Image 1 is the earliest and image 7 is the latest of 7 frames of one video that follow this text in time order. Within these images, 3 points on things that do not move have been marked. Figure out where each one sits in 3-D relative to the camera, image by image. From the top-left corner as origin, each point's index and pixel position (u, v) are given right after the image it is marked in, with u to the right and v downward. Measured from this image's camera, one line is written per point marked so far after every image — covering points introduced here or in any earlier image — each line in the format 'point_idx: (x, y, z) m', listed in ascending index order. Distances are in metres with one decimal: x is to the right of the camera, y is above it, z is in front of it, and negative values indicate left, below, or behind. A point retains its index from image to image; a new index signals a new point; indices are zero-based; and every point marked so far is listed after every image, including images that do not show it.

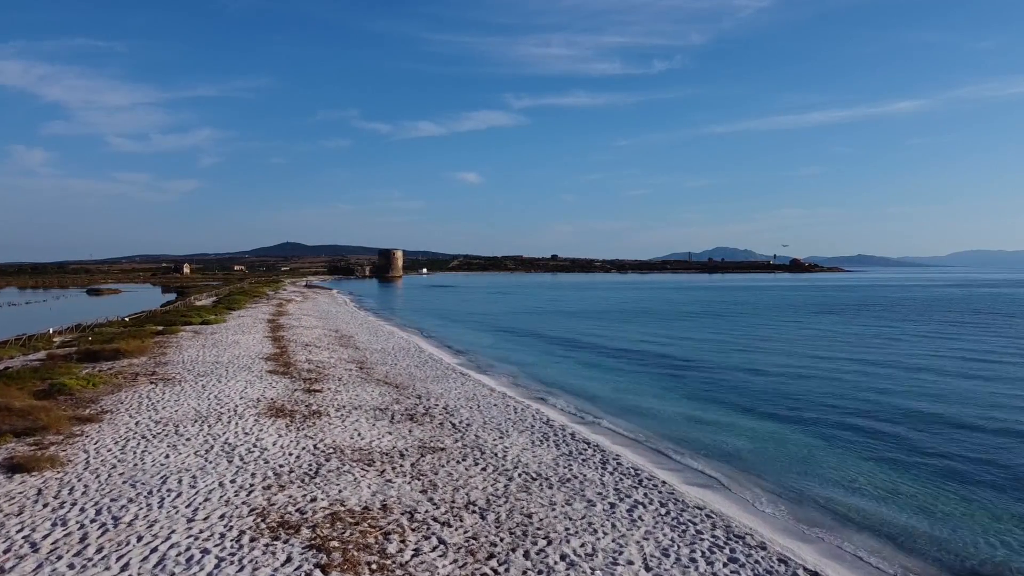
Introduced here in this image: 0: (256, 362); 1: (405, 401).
0: (-8.0, -2.3, +19.2) m
1: (-2.7, -2.9, +15.4) m
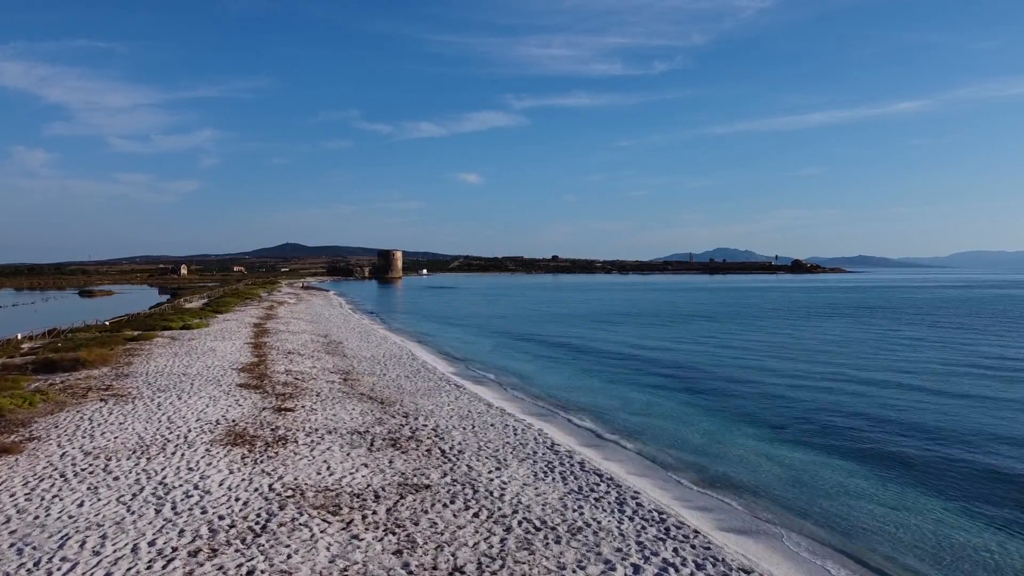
0: (-8.1, -2.4, +17.3) m
1: (-2.7, -2.9, +13.5) m
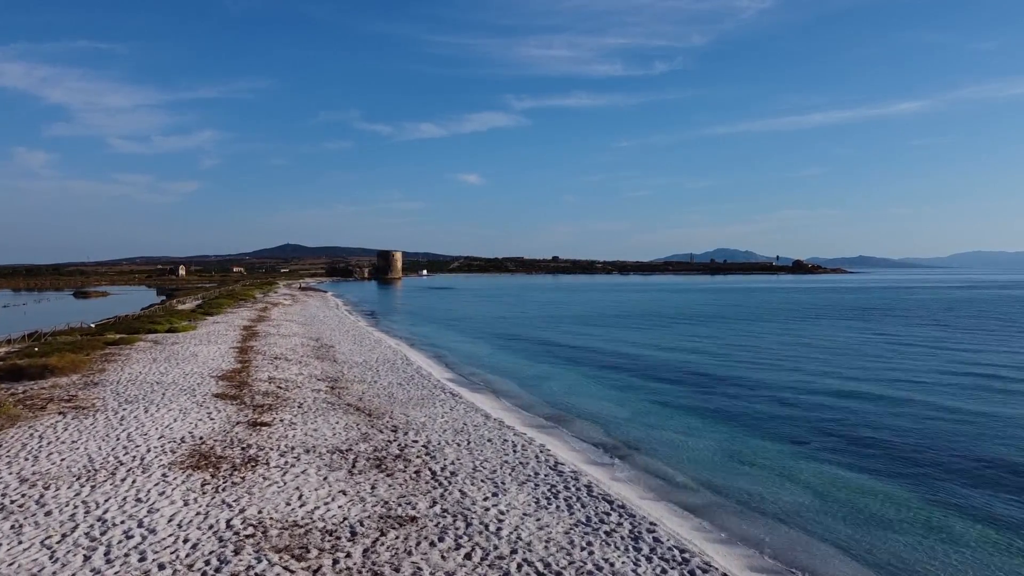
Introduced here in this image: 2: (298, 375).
0: (-8.1, -2.5, +16.1) m
1: (-2.7, -3.0, +12.2) m
2: (-6.4, -2.6, +18.3) m
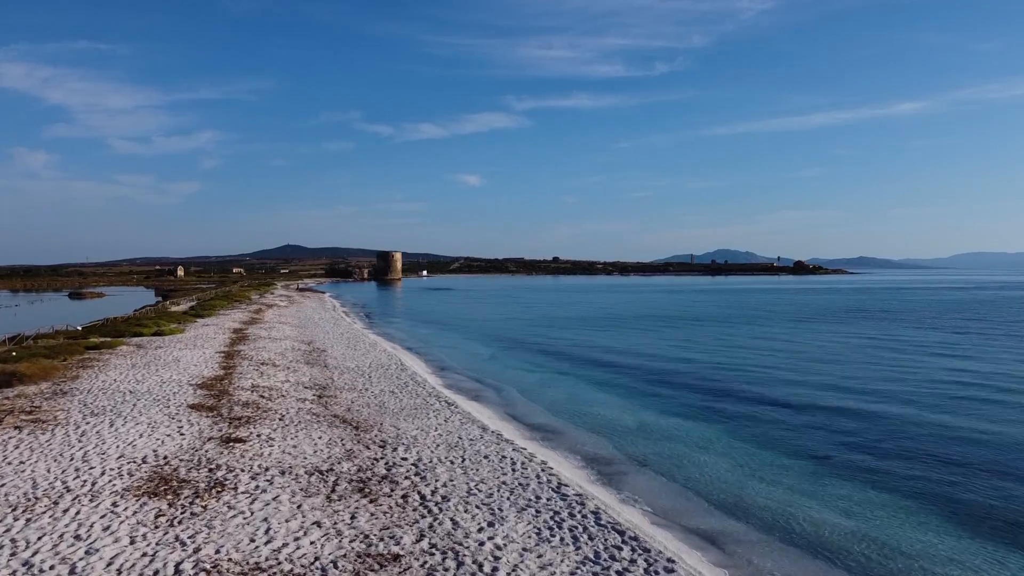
0: (-8.1, -2.5, +15.0) m
1: (-2.8, -3.0, +11.2) m
2: (-6.4, -2.7, +17.2) m
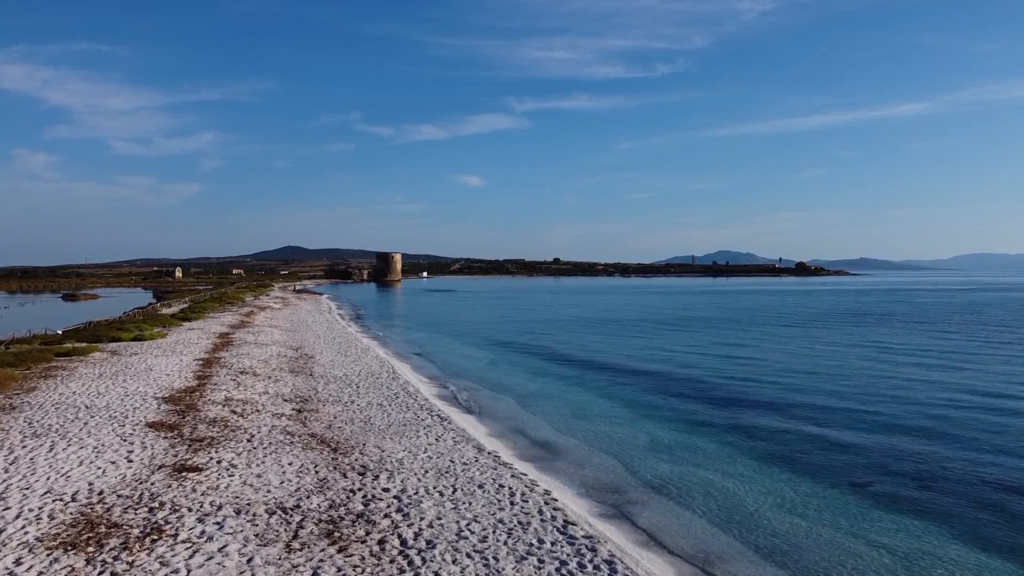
0: (-8.1, -2.6, +13.5) m
1: (-2.8, -3.1, +9.7) m
2: (-6.4, -2.7, +15.7) m
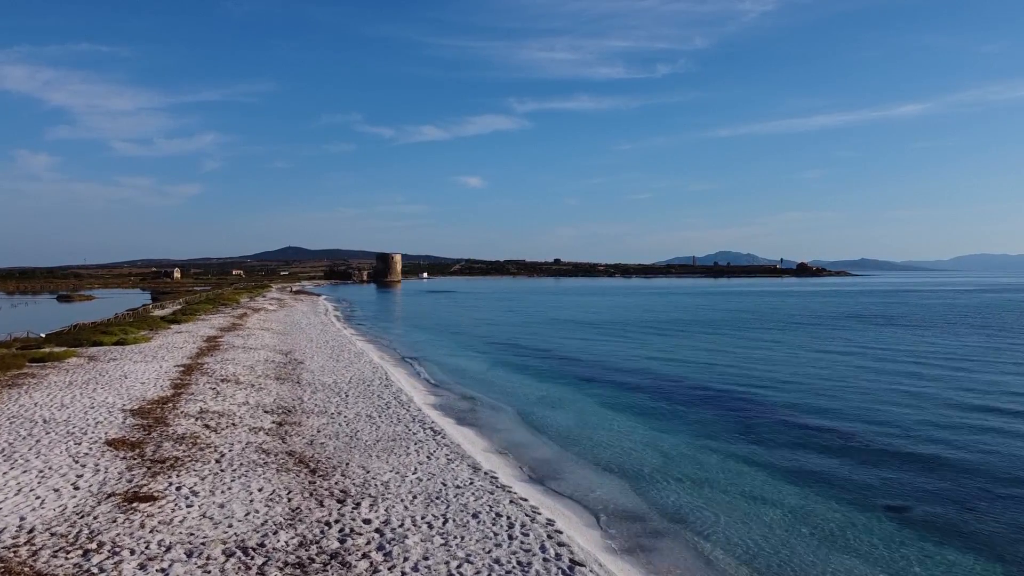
0: (-8.1, -2.7, +12.3) m
1: (-2.8, -3.2, +8.5) m
2: (-6.4, -2.8, +14.5) m
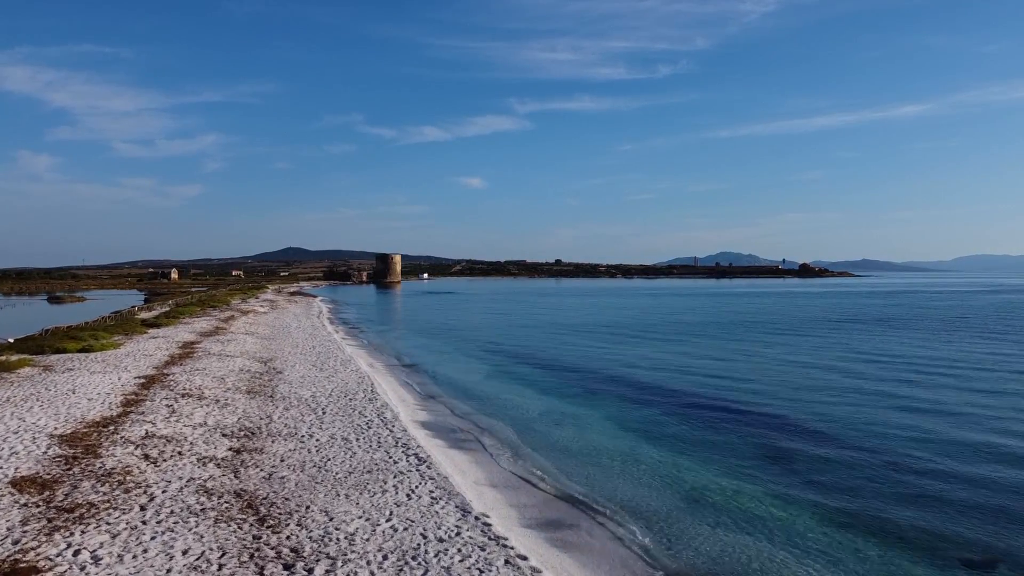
0: (-8.2, -2.7, +10.3) m
1: (-2.9, -3.2, +6.5) m
2: (-6.5, -2.9, +12.5) m
